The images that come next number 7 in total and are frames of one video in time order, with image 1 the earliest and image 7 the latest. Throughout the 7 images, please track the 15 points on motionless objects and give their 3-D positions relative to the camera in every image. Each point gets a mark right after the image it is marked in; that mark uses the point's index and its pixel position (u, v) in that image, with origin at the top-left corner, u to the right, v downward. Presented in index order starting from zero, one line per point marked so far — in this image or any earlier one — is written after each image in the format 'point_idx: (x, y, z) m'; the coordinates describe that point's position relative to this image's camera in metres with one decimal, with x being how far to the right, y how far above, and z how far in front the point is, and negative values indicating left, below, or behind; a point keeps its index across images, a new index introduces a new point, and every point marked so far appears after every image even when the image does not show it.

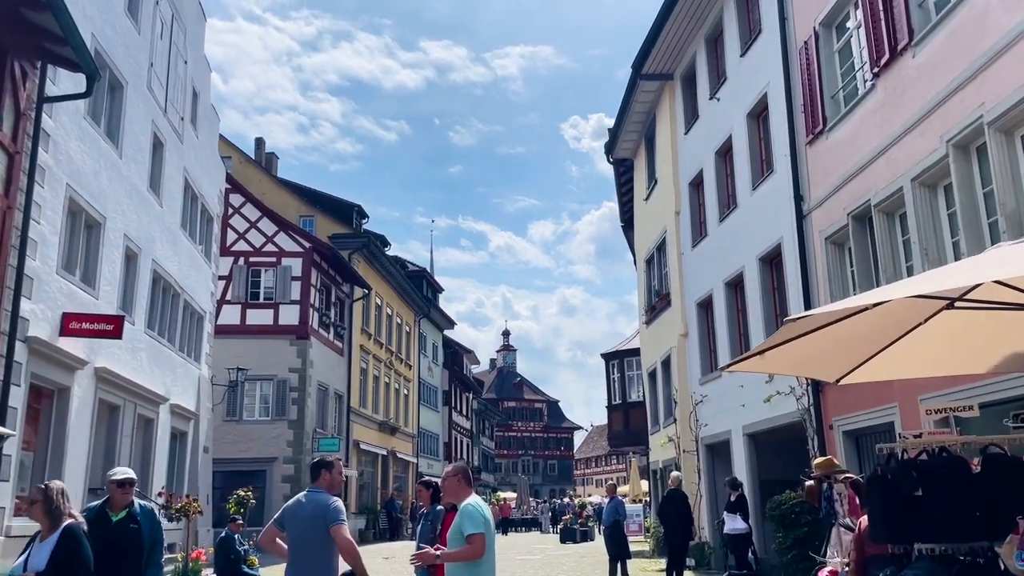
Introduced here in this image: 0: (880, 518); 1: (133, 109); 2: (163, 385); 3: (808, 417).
0: (+2.1, -1.3, +4.6) m
1: (-6.8, +3.2, +14.9) m
2: (-7.1, -2.0, +16.8) m
3: (+4.2, -1.8, +11.7) m
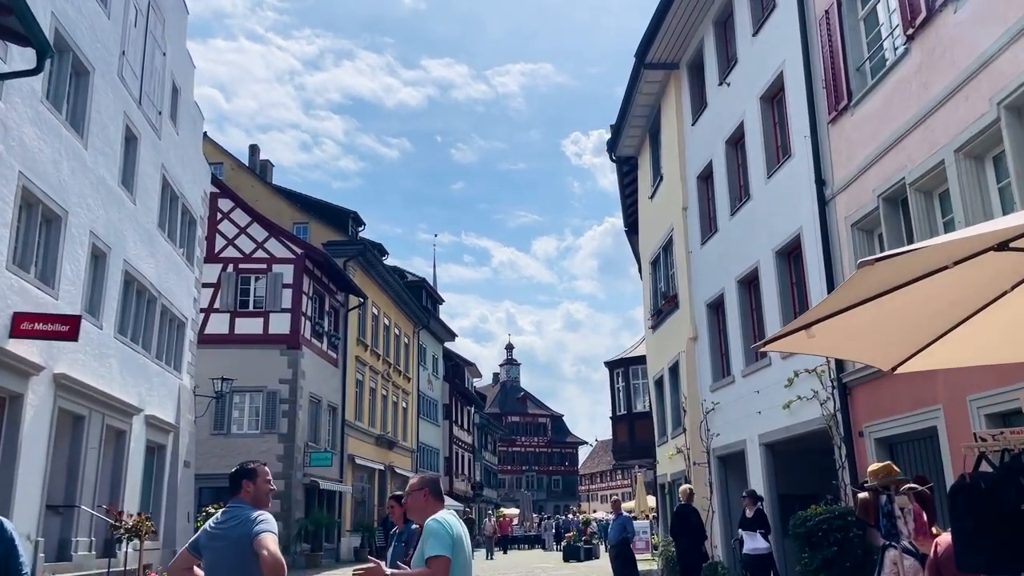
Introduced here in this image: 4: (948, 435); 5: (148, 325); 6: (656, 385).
0: (+2.0, -1.1, +3.5) m
1: (-6.9, +3.2, +13.9) m
2: (-7.1, -2.0, +15.7) m
3: (+4.1, -1.7, +10.5) m
4: (+4.4, -1.5, +8.3) m
5: (-7.3, -0.7, +16.6) m
6: (+3.4, -2.3, +19.4) m
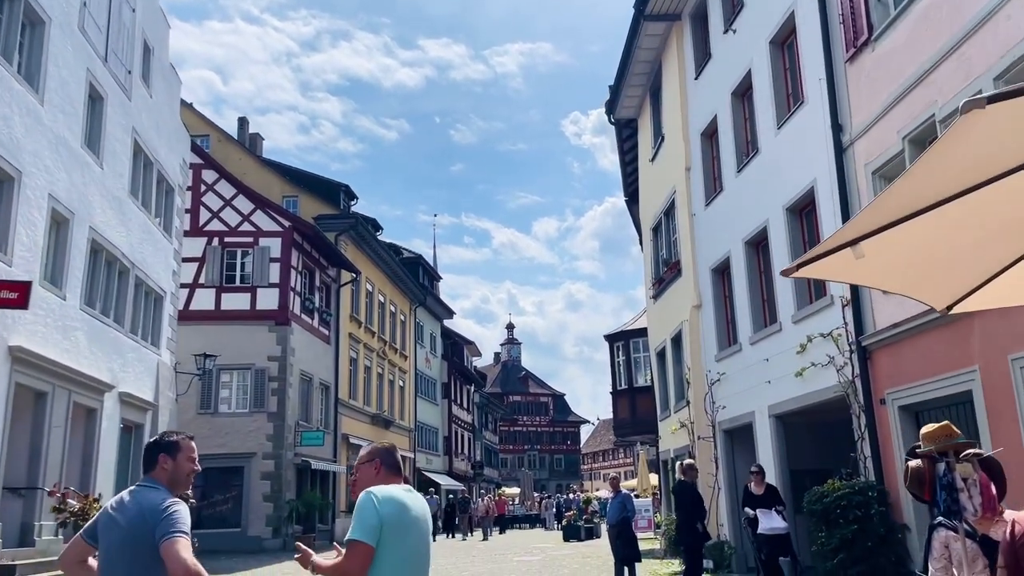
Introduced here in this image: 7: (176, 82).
0: (+1.8, -0.7, +2.6) m
1: (-7.1, +3.7, +12.9) m
2: (-7.2, -1.5, +14.8) m
3: (+4.0, -1.2, +9.7) m
4: (+4.2, -1.0, +7.4) m
5: (-7.4, -0.2, +15.7) m
6: (+3.3, -1.6, +18.5) m
7: (-7.8, +4.8, +19.2) m
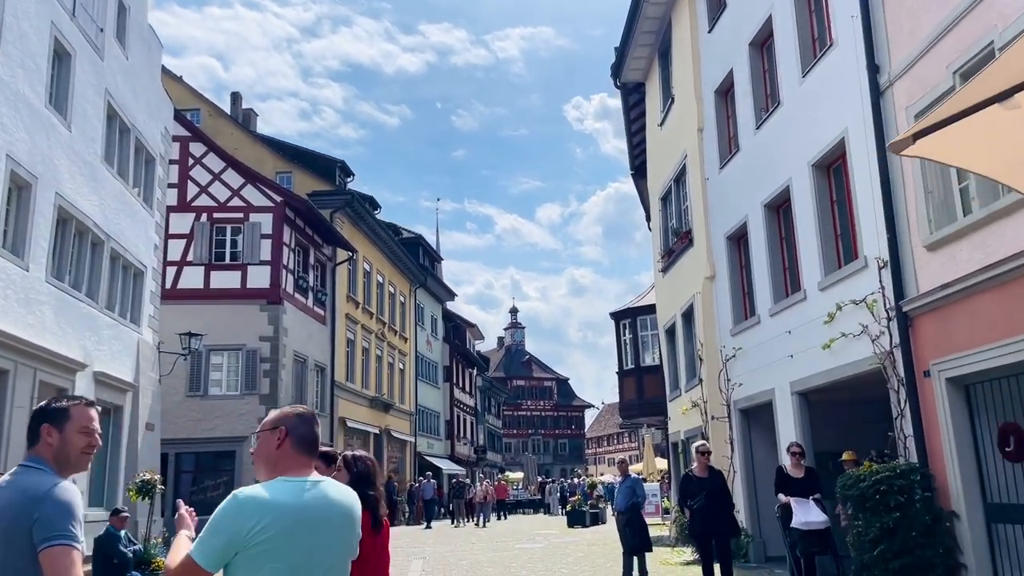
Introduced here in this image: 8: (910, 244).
0: (+1.8, -0.4, +1.6) m
1: (-7.1, +4.1, +11.9) m
2: (-7.2, -1.0, +13.9) m
3: (+3.9, -0.8, +8.6) m
4: (+4.2, -0.6, +6.4) m
5: (-7.4, +0.3, +14.7) m
6: (+3.3, -1.0, +17.5) m
7: (-7.8, +5.3, +18.1) m
8: (+4.1, +0.4, +8.4) m
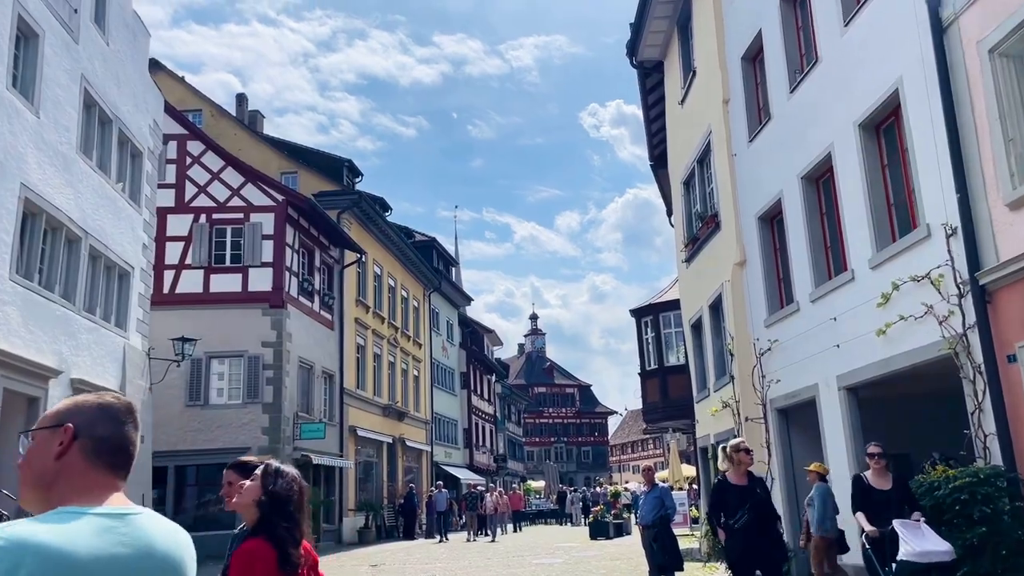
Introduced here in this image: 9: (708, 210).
0: (+1.6, -0.2, +0.3) m
1: (-7.1, +4.2, +10.9) m
2: (-7.1, -1.0, +12.8) m
3: (+4.0, -0.5, +7.3) m
4: (+4.2, -0.3, +5.0) m
5: (-7.2, +0.3, +13.6) m
6: (+3.5, -0.8, +16.1) m
7: (-7.6, +5.3, +17.1) m
8: (+4.1, +0.7, +7.1) m
9: (+3.5, +1.4, +14.7) m
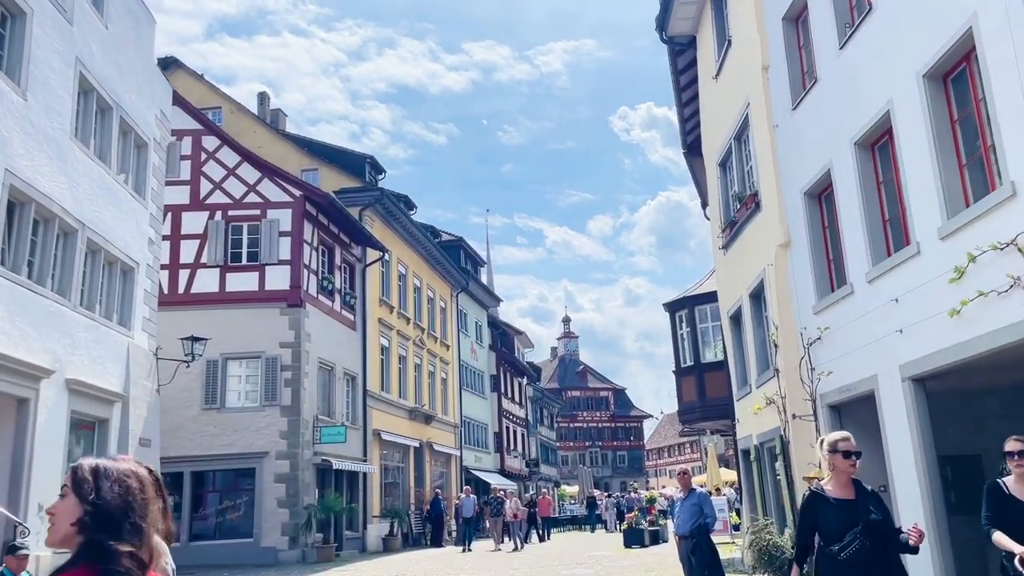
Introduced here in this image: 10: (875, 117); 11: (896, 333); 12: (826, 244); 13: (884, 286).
0: (+1.4, +0.1, -0.8) m
1: (-6.9, +4.3, +10.1) m
2: (-6.8, -0.9, +12.0) m
3: (+4.1, -0.3, +6.1) m
4: (+4.2, -0.1, +3.8) m
5: (-6.9, +0.4, +12.9) m
6: (+4.0, -0.6, +14.9) m
7: (-7.2, +5.3, +16.4) m
8: (+4.1, +1.0, +5.9) m
9: (+3.8, +1.6, +13.5) m
10: (+3.9, +1.9, +8.9) m
11: (+4.1, -0.5, +8.7) m
12: (+4.0, +0.6, +10.7) m
13: (+4.0, 0.0, +9.0) m
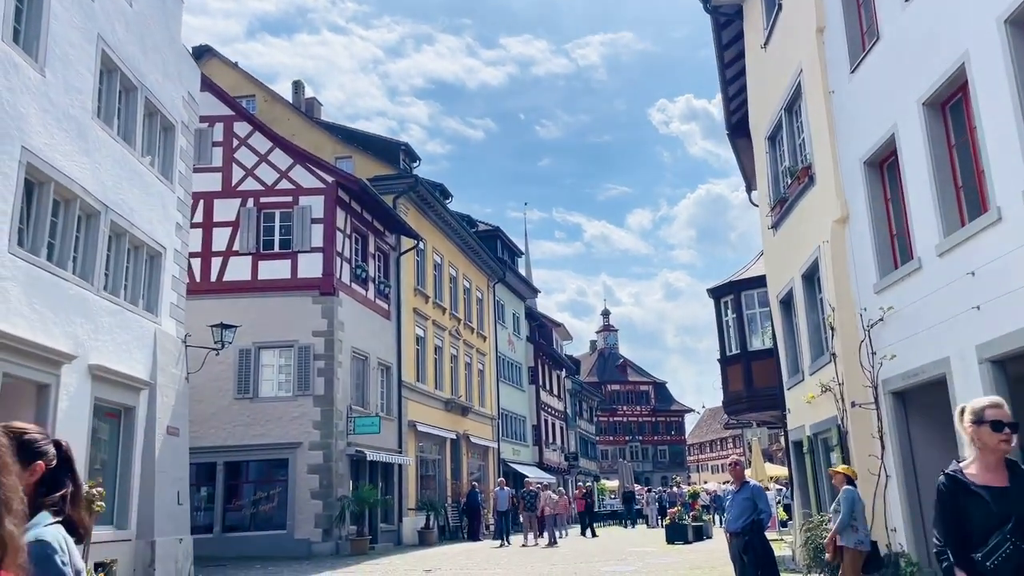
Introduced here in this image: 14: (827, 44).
0: (+1.3, +0.3, -1.5) m
1: (-6.5, +4.5, +9.7) m
2: (-6.2, -0.7, +11.7) m
3: (+4.3, 0.0, +5.2) m
4: (+4.3, +0.2, +3.0) m
5: (-6.4, +0.6, +12.5) m
6: (+4.6, -0.3, +14.1) m
7: (-6.5, +5.6, +16.0) m
8: (+4.3, +1.2, +5.0) m
9: (+4.4, +1.9, +12.6) m
10: (+4.2, +2.1, +8.1) m
11: (+4.4, -0.2, +7.9) m
12: (+4.5, +0.8, +9.8) m
13: (+4.4, +0.3, +8.1) m
14: (+4.2, +3.2, +11.0) m
